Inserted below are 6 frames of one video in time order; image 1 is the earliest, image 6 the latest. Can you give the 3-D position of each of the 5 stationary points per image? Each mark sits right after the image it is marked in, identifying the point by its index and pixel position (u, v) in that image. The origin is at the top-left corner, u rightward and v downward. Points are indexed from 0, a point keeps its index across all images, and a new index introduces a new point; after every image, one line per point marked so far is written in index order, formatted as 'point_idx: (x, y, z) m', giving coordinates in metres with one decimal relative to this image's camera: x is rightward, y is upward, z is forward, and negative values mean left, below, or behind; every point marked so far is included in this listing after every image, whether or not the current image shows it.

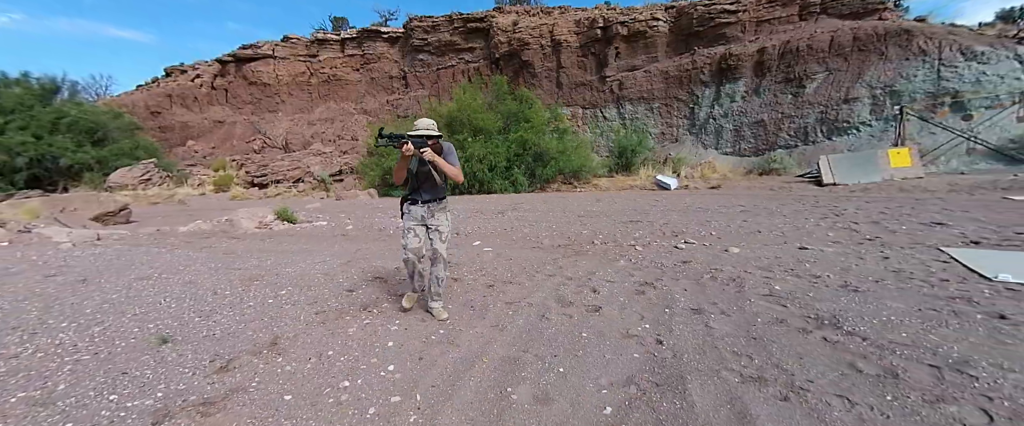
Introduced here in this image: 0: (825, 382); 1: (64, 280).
0: (+1.5, -0.8, +1.7) m
1: (-4.6, -0.7, +3.8) m
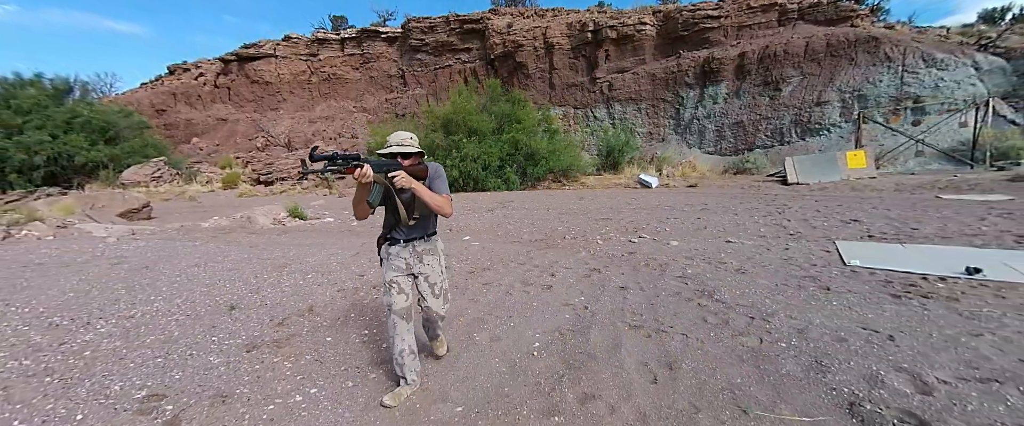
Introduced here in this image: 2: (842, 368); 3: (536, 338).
0: (+1.2, -0.8, +2.6) m
1: (-4.9, -0.7, +4.6) m
2: (+1.8, -0.8, +2.0) m
3: (+0.2, -0.9, +2.6) m
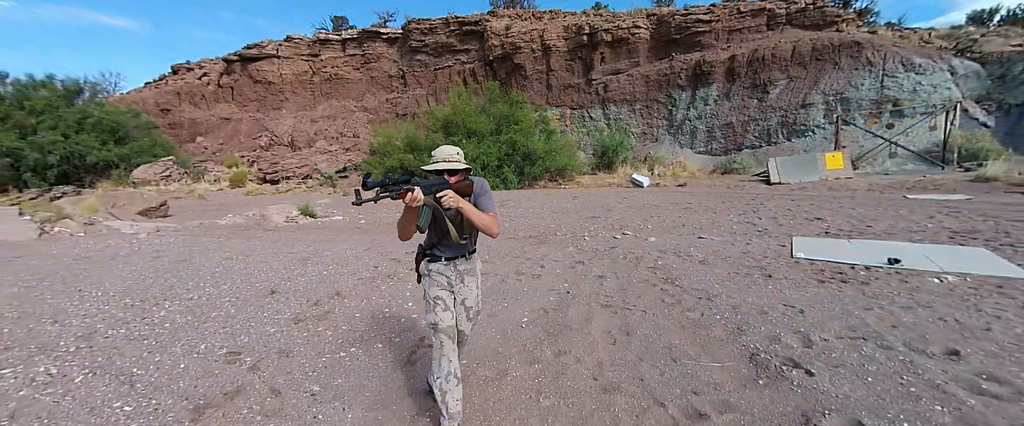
0: (+1.2, -0.8, +3.2) m
1: (-4.9, -0.7, +5.2) m
2: (+1.7, -0.8, +2.6) m
3: (+0.1, -0.9, +3.2) m
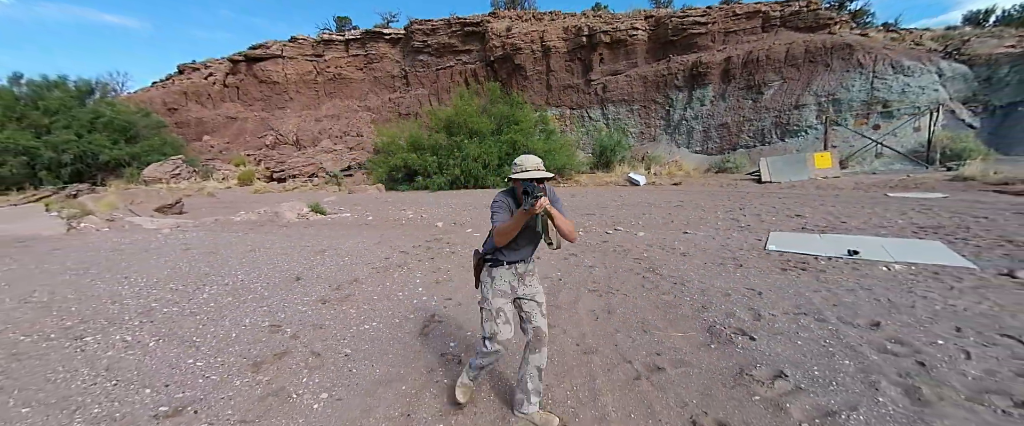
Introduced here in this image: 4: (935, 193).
0: (+1.1, -0.8, +3.7) m
1: (-5.0, -0.6, +5.7) m
2: (+1.7, -0.8, +3.1) m
3: (+0.1, -0.8, +3.7) m
4: (+10.0, +0.5, +8.6) m
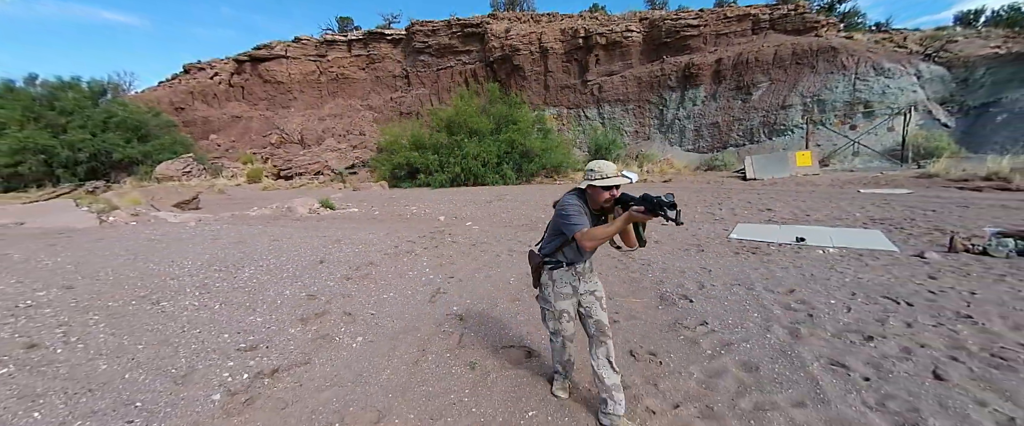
0: (+1.0, -0.7, +4.4) m
1: (-5.0, -0.5, +6.4) m
2: (+1.6, -0.7, +3.7) m
3: (0.0, -0.7, +4.4) m
4: (+9.9, +0.6, +9.3) m
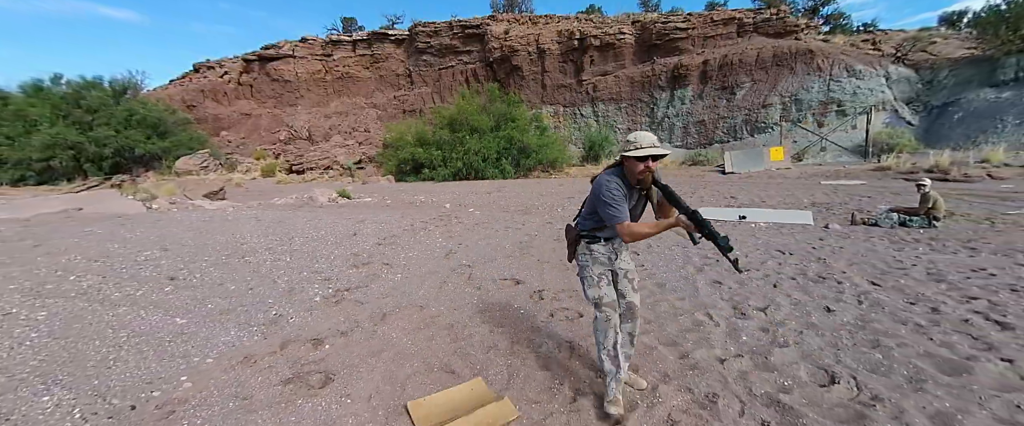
0: (+1.0, -0.4, +5.6) m
1: (-5.1, -0.2, +7.6) m
2: (+1.6, -0.4, +4.9) m
3: (-0.1, -0.5, +5.5) m
4: (+9.8, +0.9, +10.4) m
